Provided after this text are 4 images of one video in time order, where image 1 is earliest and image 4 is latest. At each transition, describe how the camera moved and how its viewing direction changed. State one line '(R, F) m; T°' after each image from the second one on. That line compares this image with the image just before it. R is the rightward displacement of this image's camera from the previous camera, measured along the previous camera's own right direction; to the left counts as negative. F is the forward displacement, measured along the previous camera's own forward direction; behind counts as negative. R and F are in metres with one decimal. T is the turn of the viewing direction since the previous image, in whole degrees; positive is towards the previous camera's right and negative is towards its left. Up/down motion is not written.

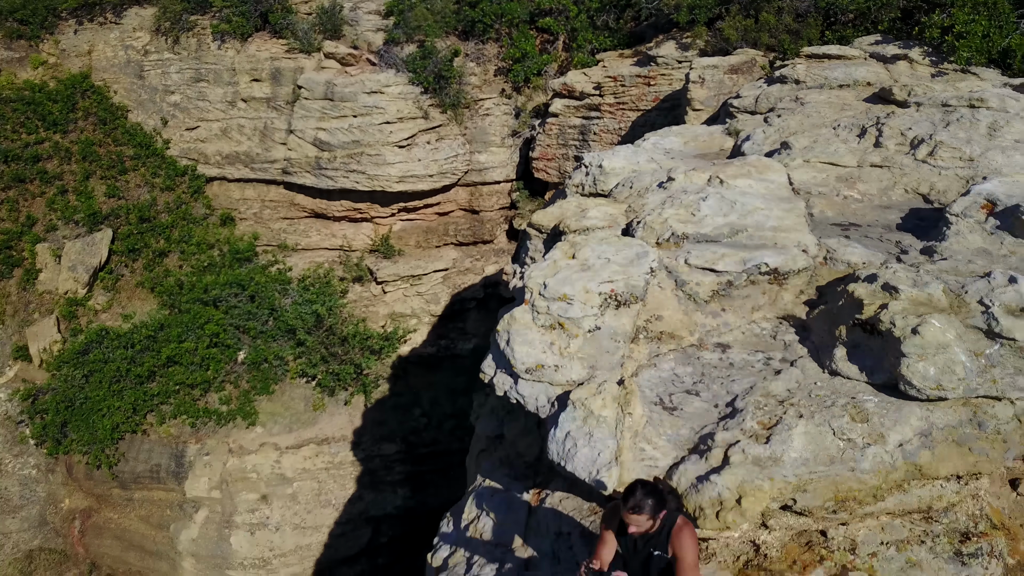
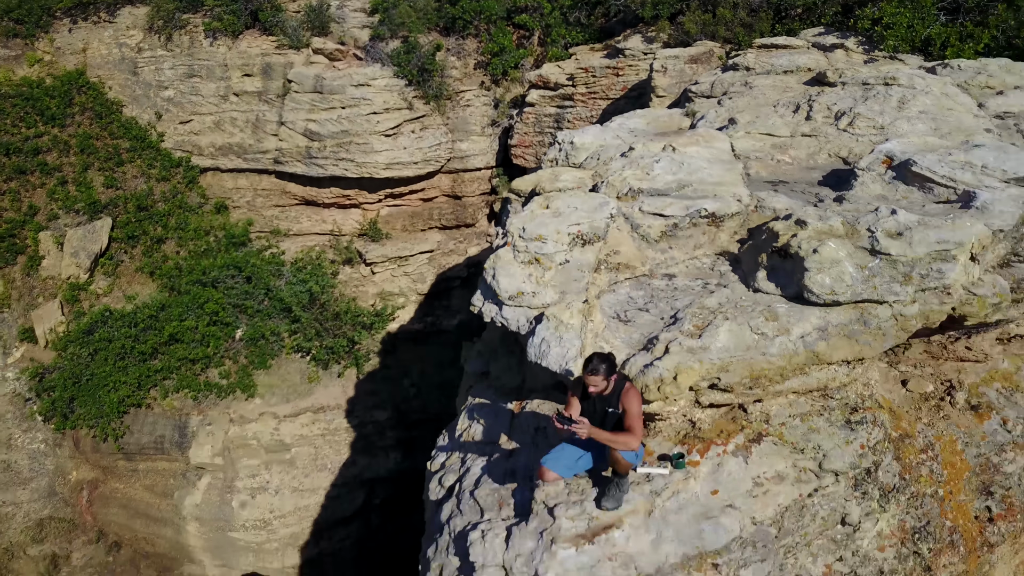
(0.0, -0.6) m; +1°
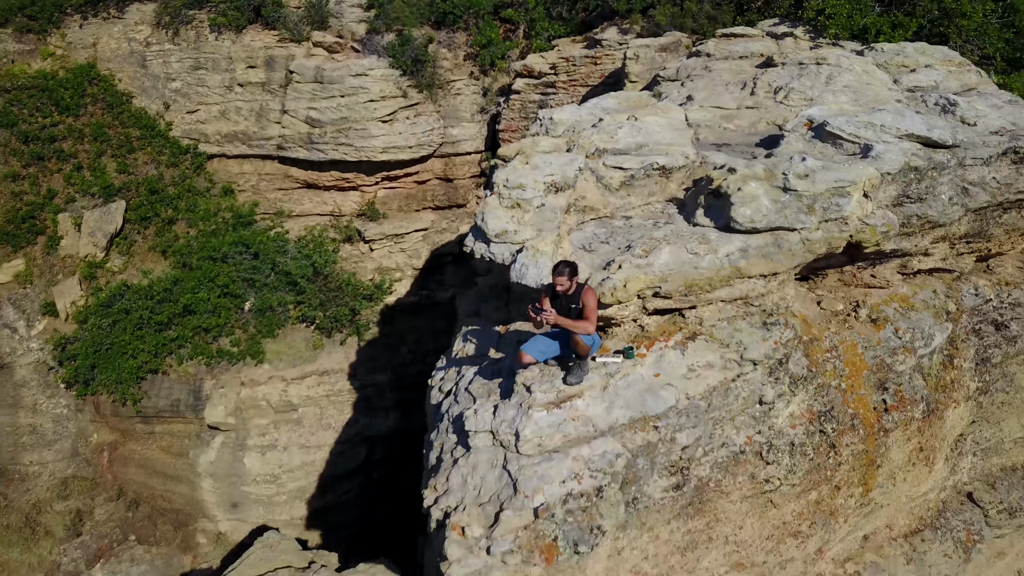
(0.0, -0.7) m; +1°
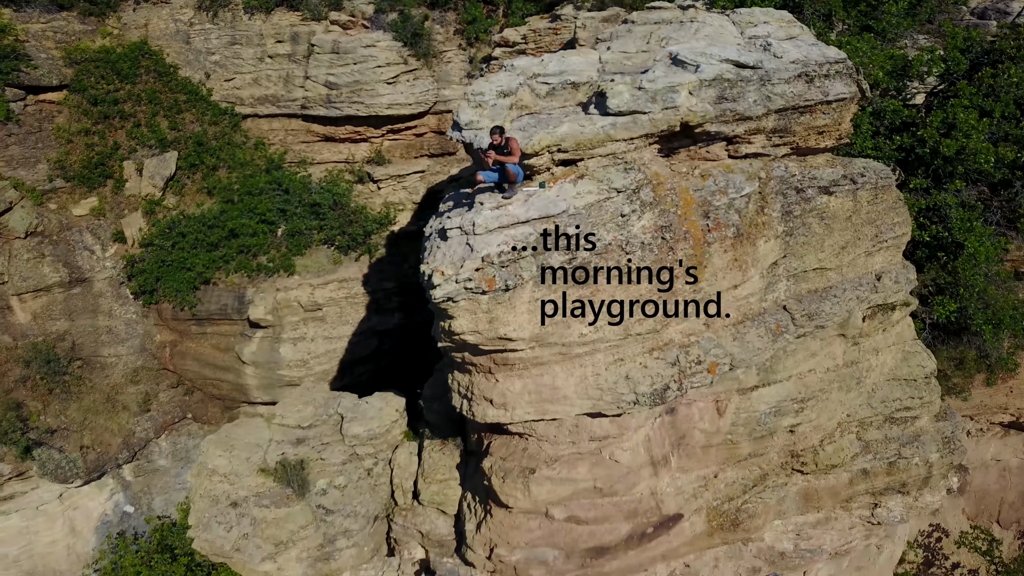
(+0.3, -2.2) m; 0°
